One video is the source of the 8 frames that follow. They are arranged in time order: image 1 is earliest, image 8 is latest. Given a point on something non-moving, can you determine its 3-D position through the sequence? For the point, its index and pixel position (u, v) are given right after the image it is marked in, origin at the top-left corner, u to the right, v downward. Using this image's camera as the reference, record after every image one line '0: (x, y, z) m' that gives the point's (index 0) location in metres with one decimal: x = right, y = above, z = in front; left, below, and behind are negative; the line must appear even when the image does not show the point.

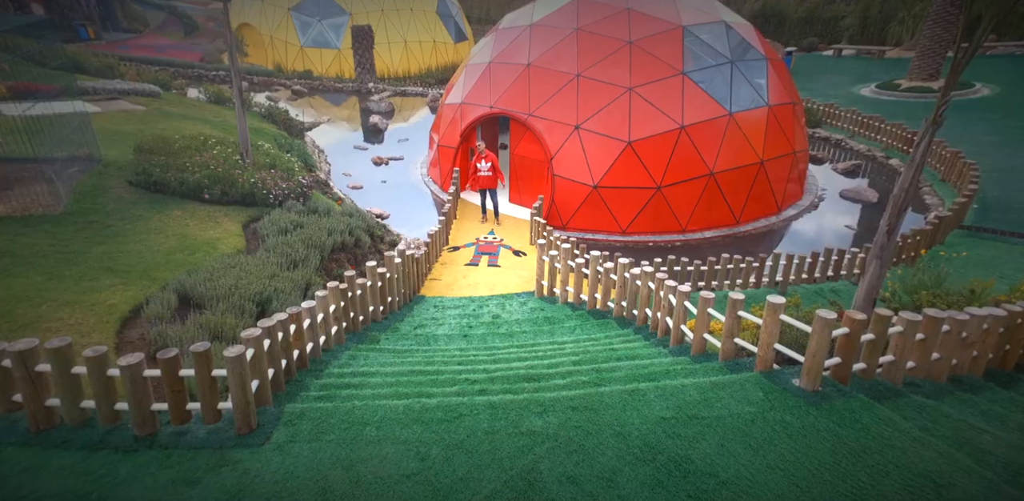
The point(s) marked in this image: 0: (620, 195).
0: (+2.6, +1.2, +11.8) m
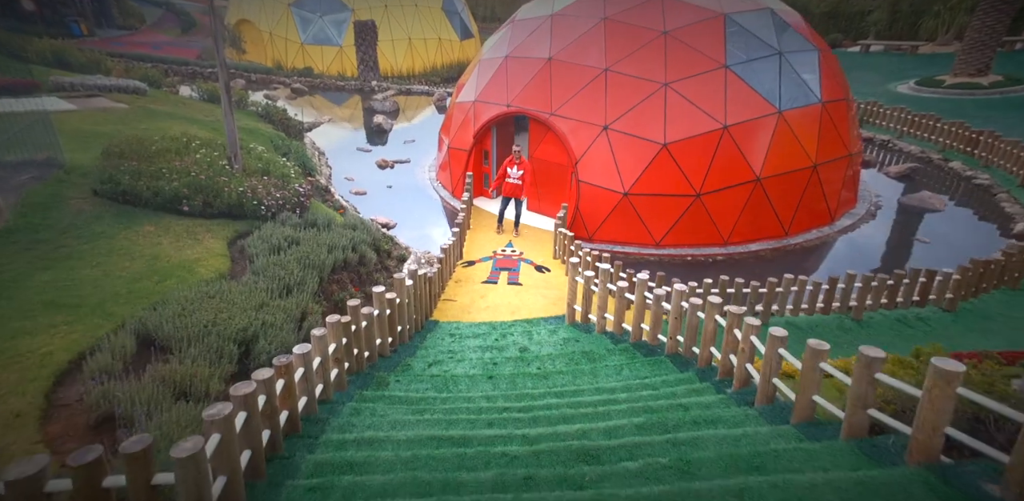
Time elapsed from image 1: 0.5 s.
0: (+3.0, +0.9, +10.7) m
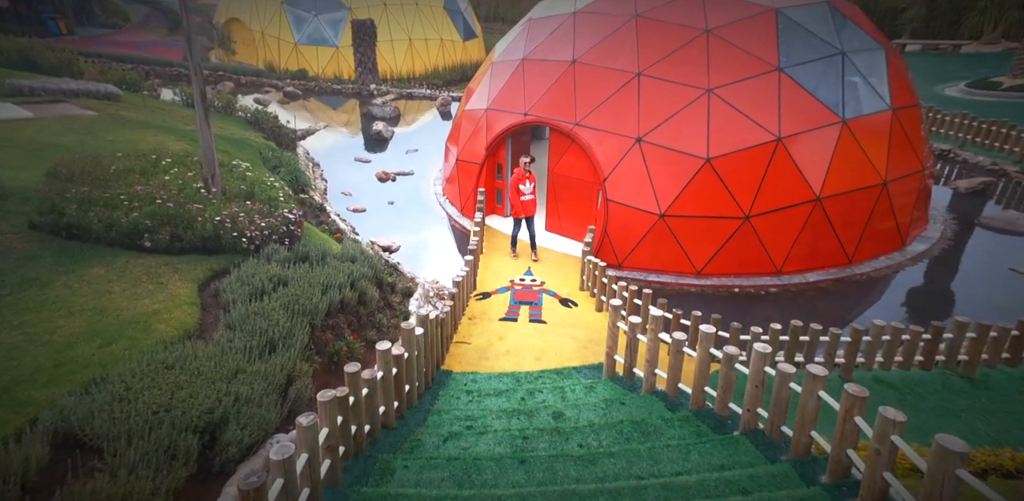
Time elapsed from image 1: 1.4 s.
0: (+3.3, +0.4, +9.6) m
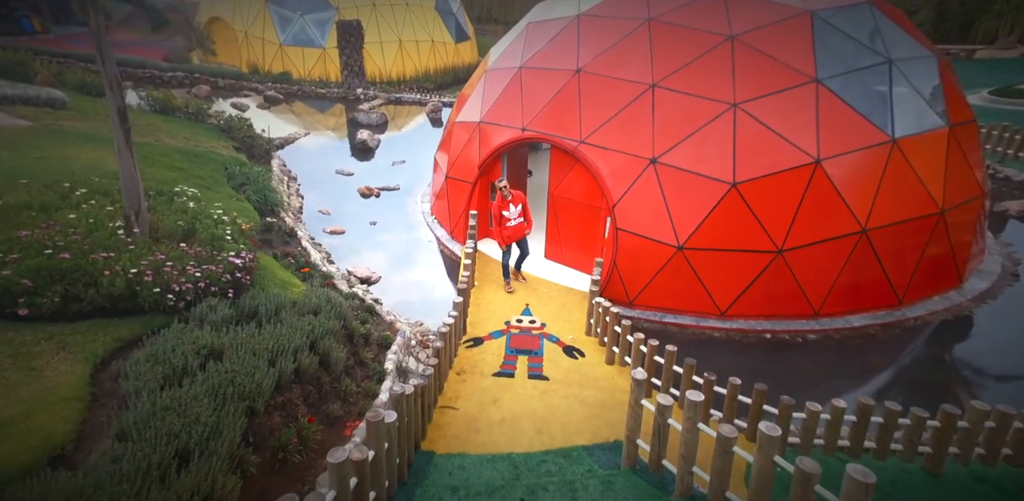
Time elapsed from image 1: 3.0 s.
0: (+3.2, -0.2, +8.4) m
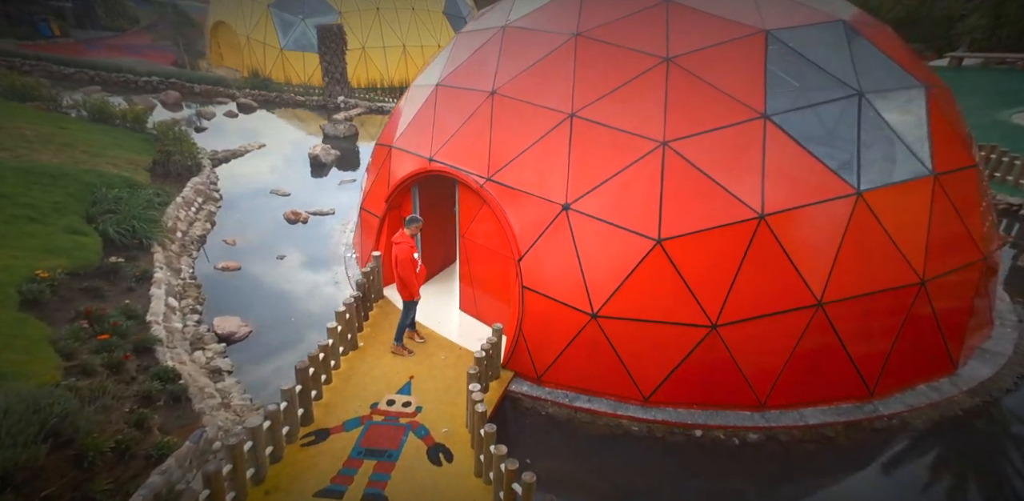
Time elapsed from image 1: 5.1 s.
0: (+1.6, -1.1, +6.7) m
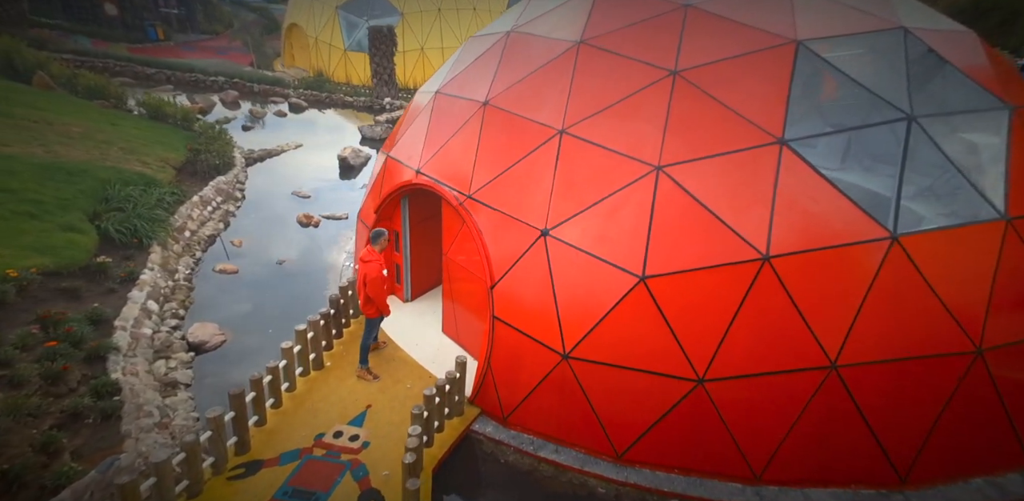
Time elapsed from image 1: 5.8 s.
0: (+1.1, -1.5, +5.9) m
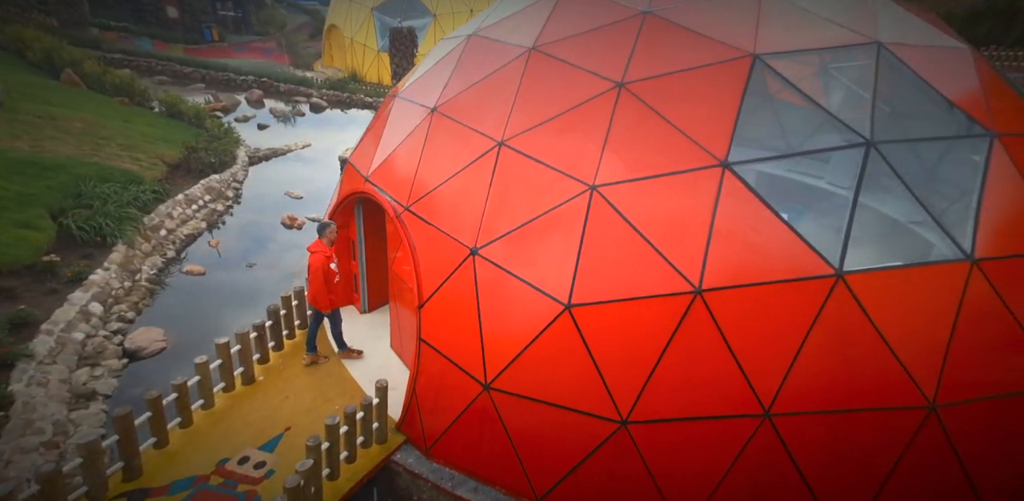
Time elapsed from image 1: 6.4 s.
0: (+0.2, -1.7, +5.3) m
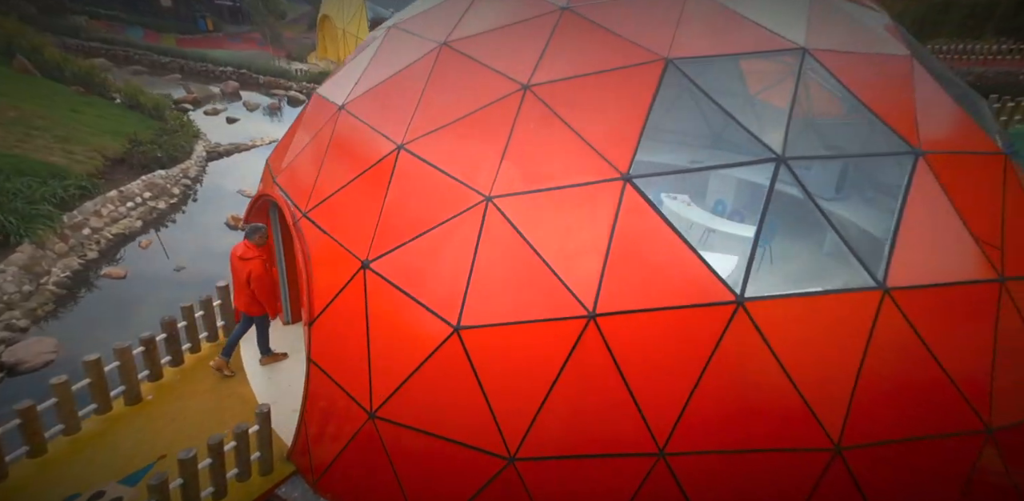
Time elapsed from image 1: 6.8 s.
0: (-0.9, -1.9, +4.6) m
